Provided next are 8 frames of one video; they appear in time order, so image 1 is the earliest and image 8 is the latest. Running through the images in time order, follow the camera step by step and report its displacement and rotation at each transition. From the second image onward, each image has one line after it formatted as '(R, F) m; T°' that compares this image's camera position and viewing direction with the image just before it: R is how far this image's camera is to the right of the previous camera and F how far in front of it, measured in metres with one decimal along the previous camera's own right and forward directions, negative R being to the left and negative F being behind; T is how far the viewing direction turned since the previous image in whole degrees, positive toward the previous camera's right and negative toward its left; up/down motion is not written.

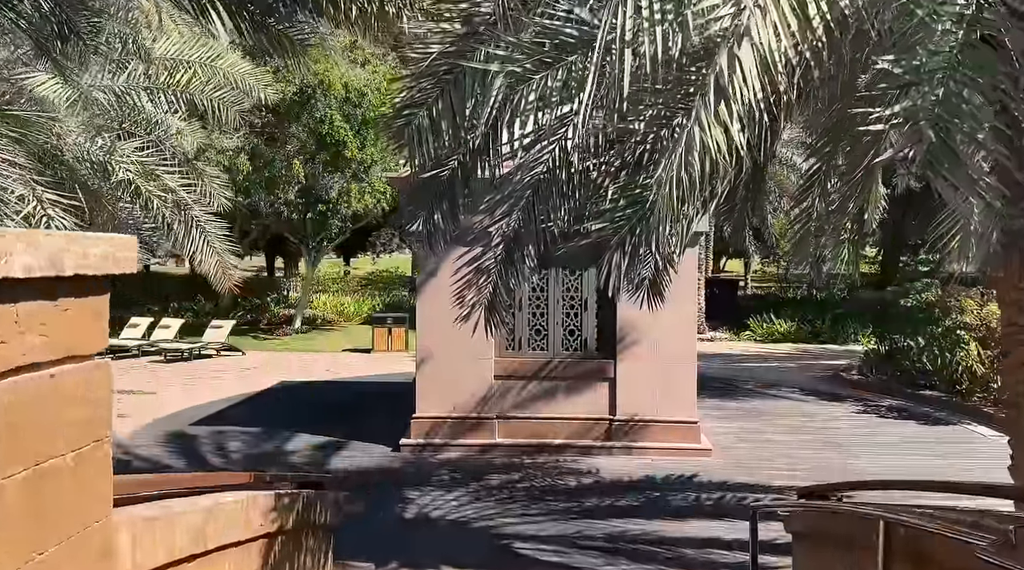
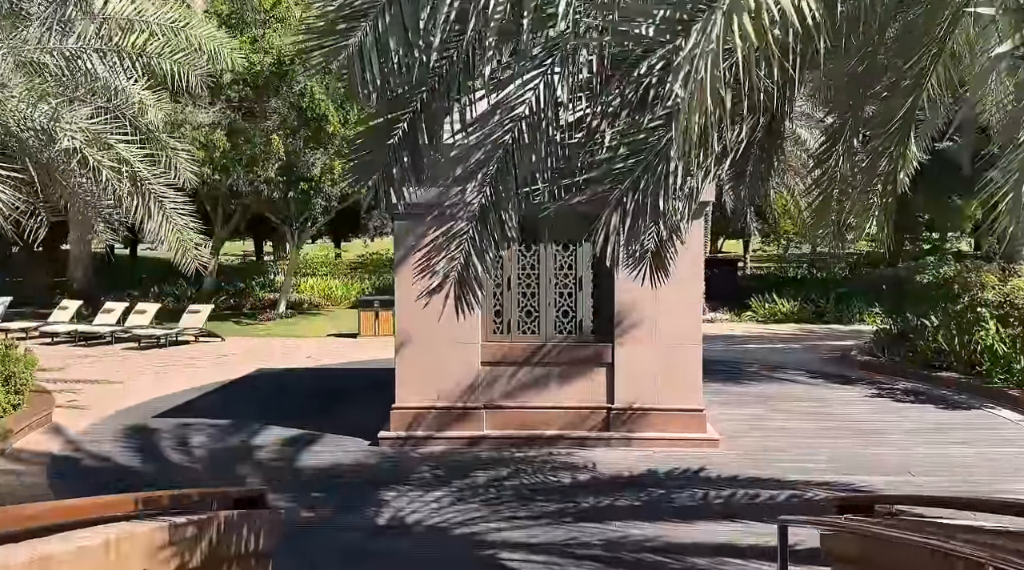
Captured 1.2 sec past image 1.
(+0.1, +0.9) m; 0°
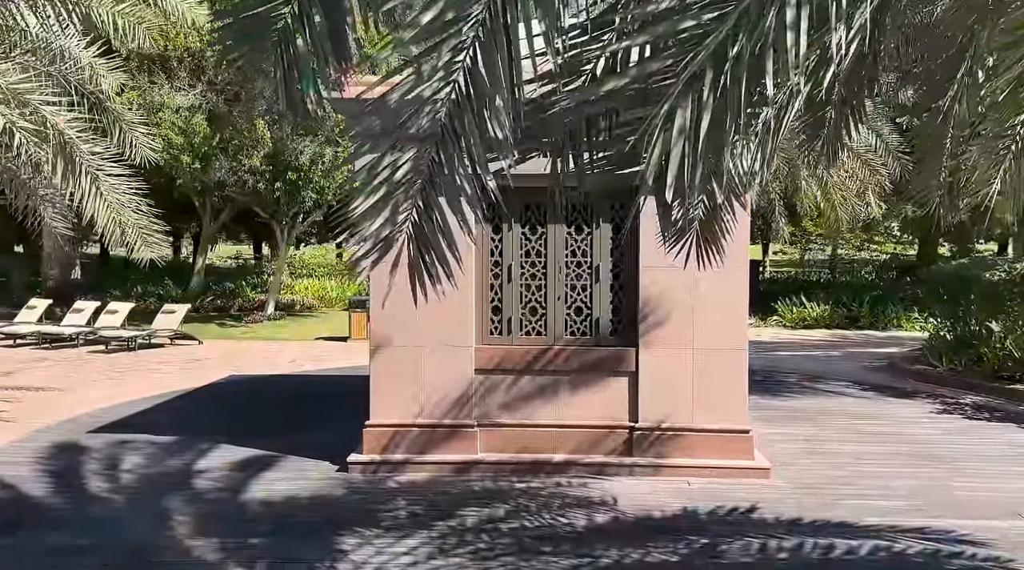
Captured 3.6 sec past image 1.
(+0.1, +1.8) m; 0°
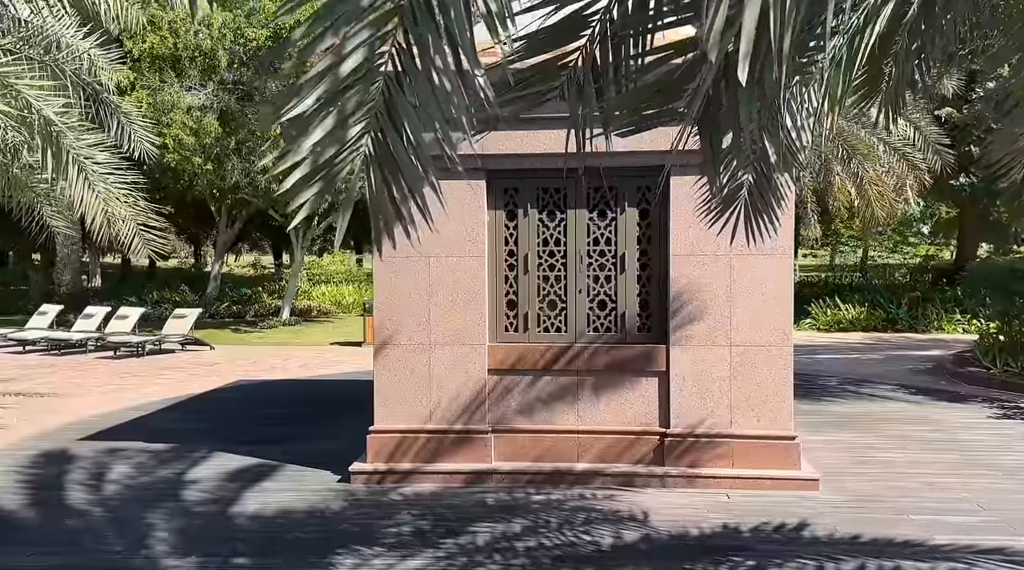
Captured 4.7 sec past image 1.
(0.0, +0.7) m; -1°
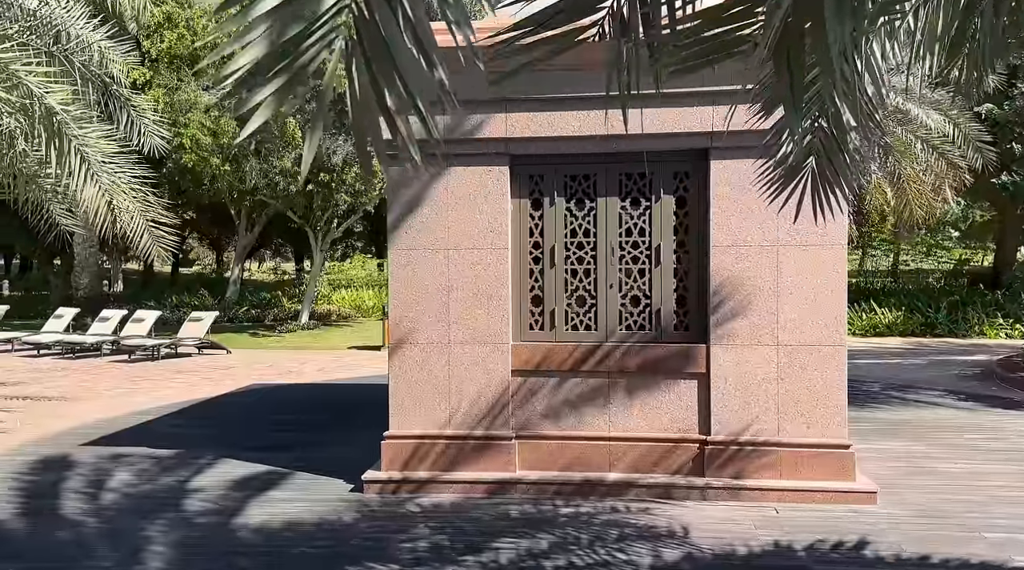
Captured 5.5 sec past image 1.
(0.0, +0.5) m; -1°
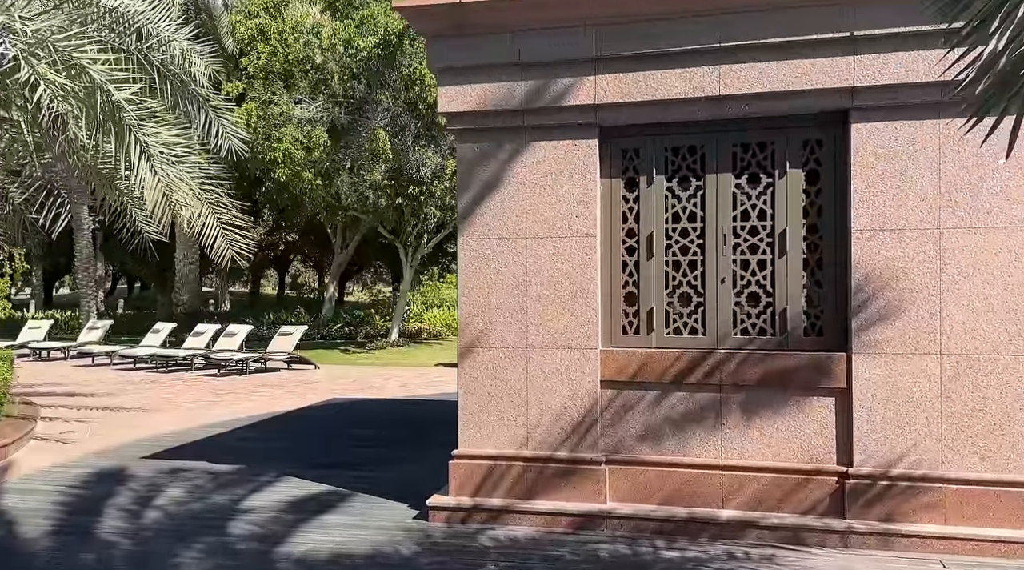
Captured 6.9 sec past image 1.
(+0.1, +1.0) m; -6°
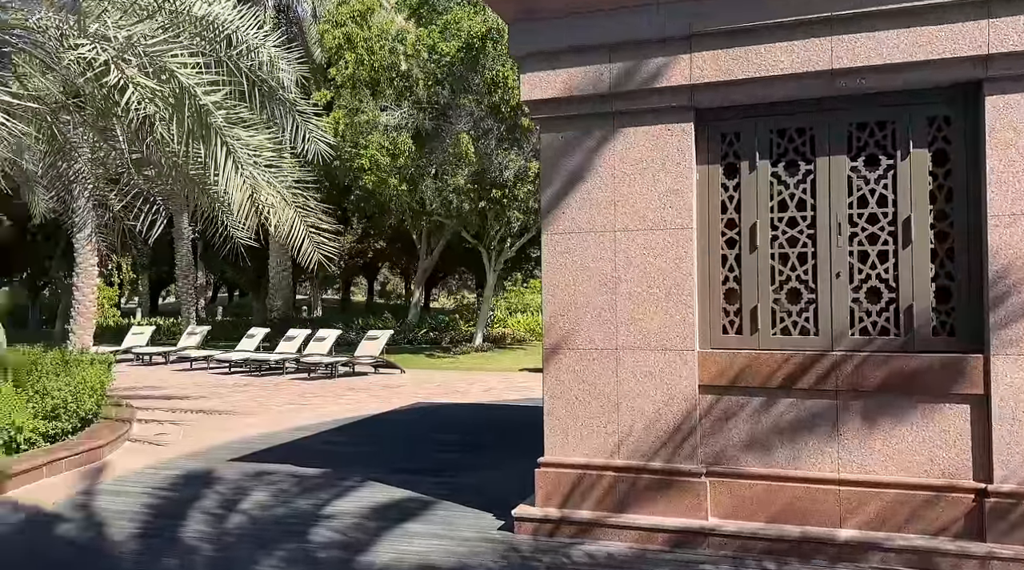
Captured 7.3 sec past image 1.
(0.0, +0.4) m; -5°
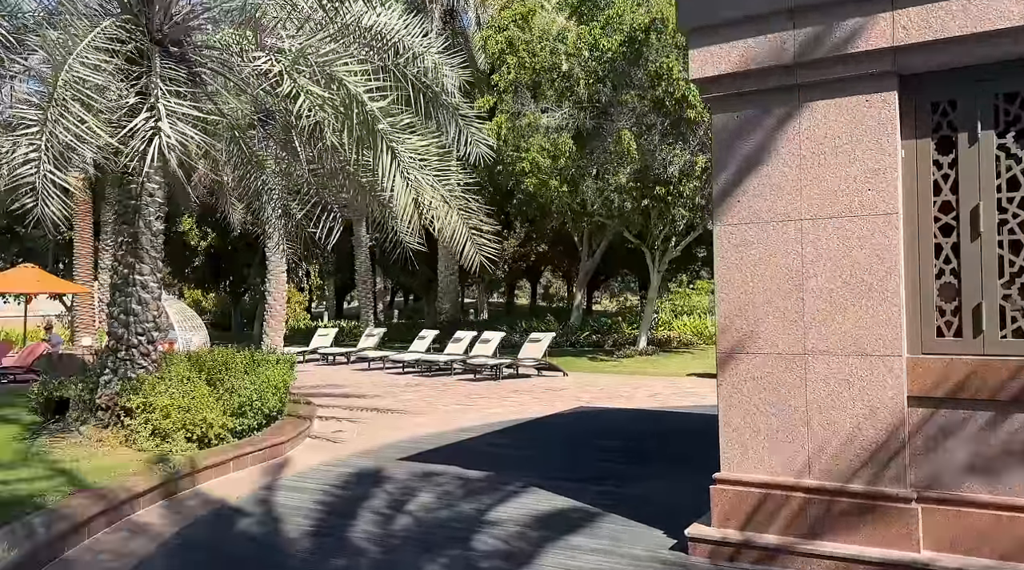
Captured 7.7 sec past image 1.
(0.0, +0.4) m; -10°
